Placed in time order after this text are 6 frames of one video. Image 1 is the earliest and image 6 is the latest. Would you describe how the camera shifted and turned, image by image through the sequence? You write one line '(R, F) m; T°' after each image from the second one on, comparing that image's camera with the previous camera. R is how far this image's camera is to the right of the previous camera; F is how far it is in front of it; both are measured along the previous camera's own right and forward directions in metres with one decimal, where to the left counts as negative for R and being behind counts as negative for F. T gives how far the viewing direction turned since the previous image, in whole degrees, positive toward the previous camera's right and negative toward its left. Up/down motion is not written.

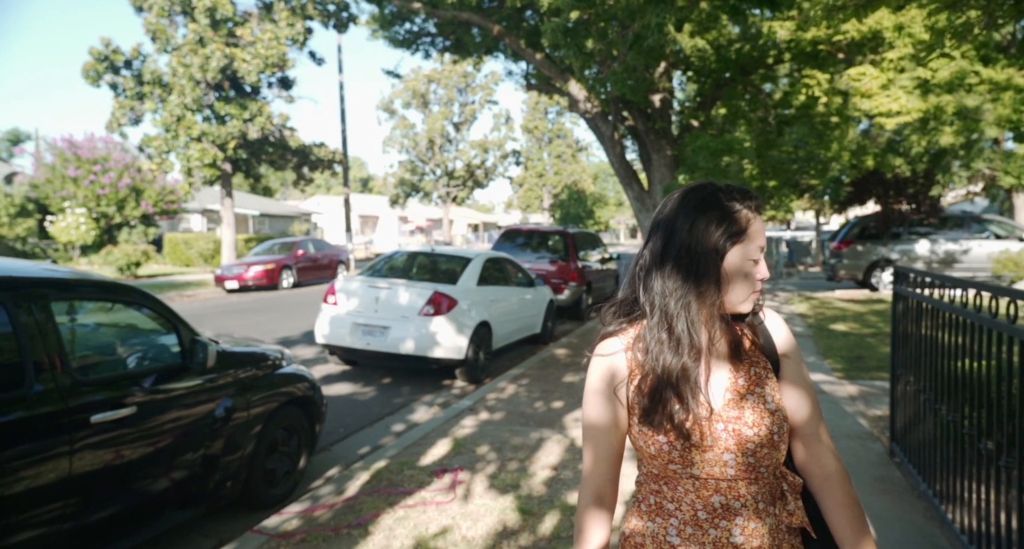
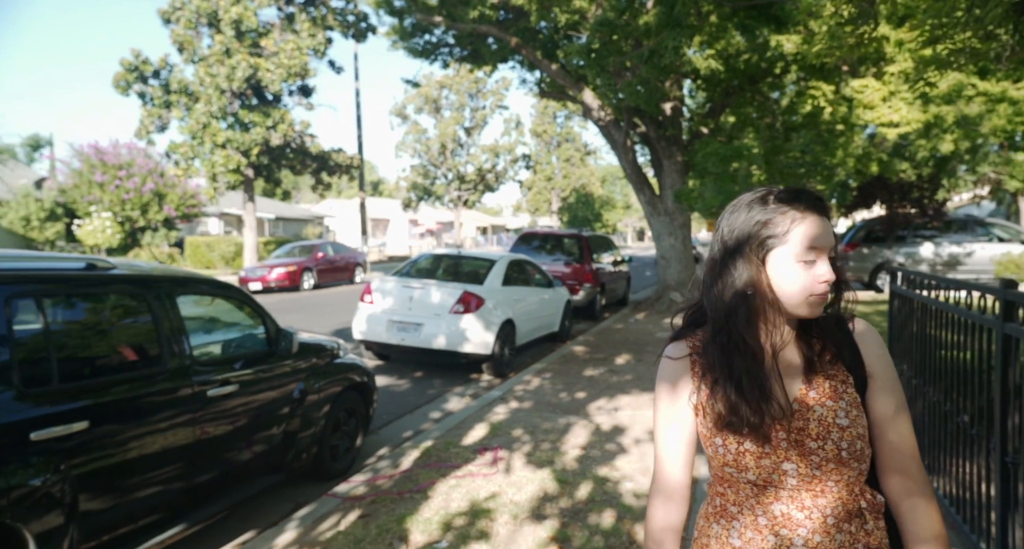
(-0.2, -0.6) m; -1°
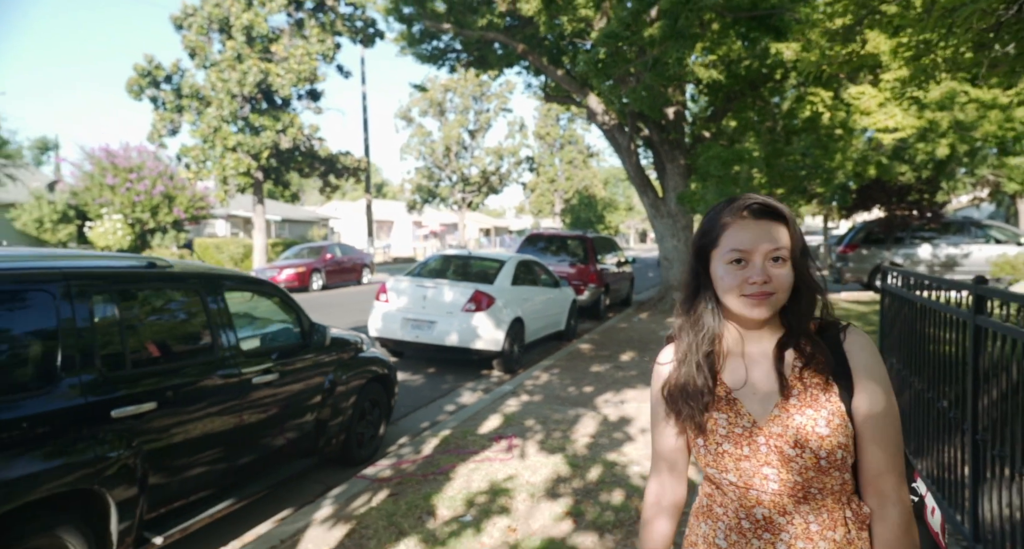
(-0.1, -0.3) m; 0°
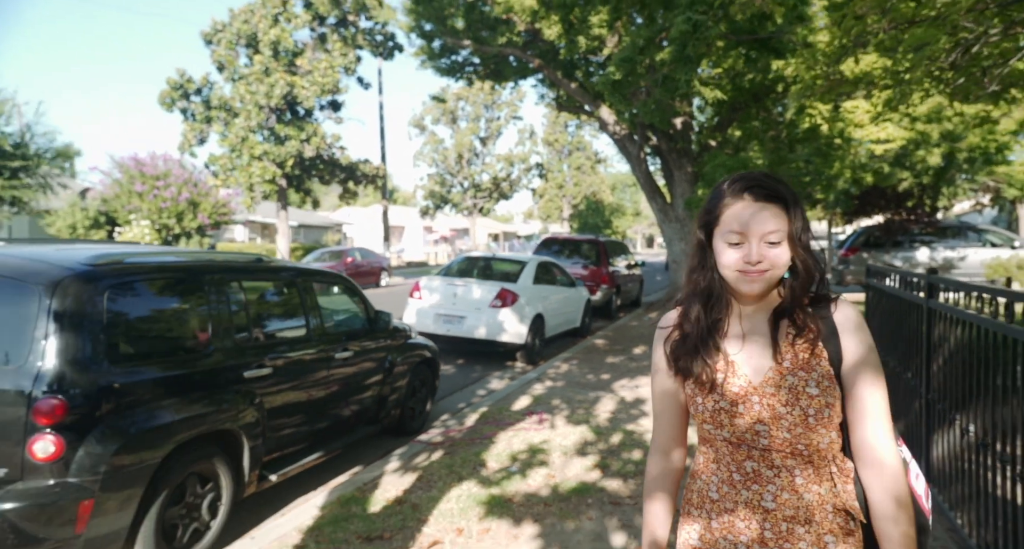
(-0.2, -0.8) m; -1°
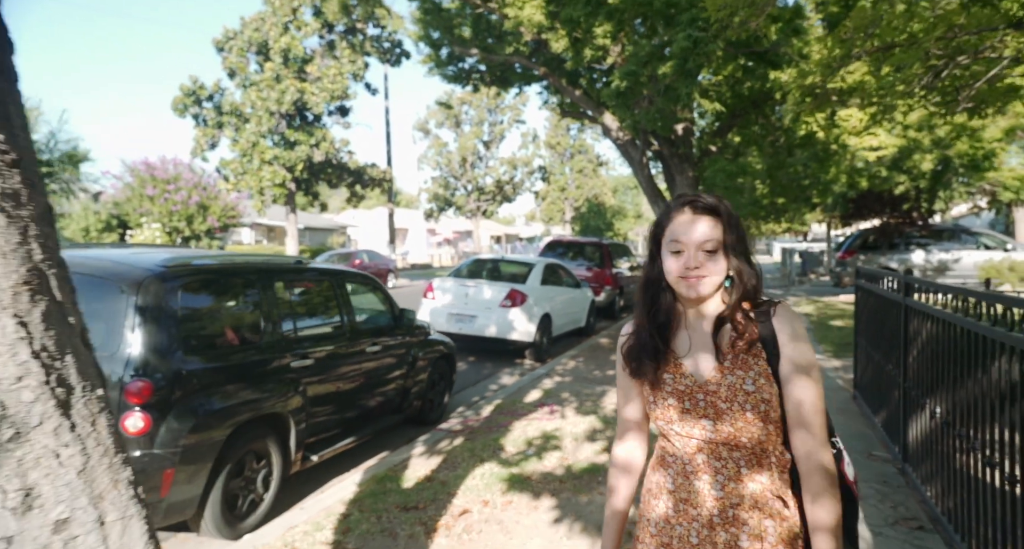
(-0.1, -0.4) m; 0°
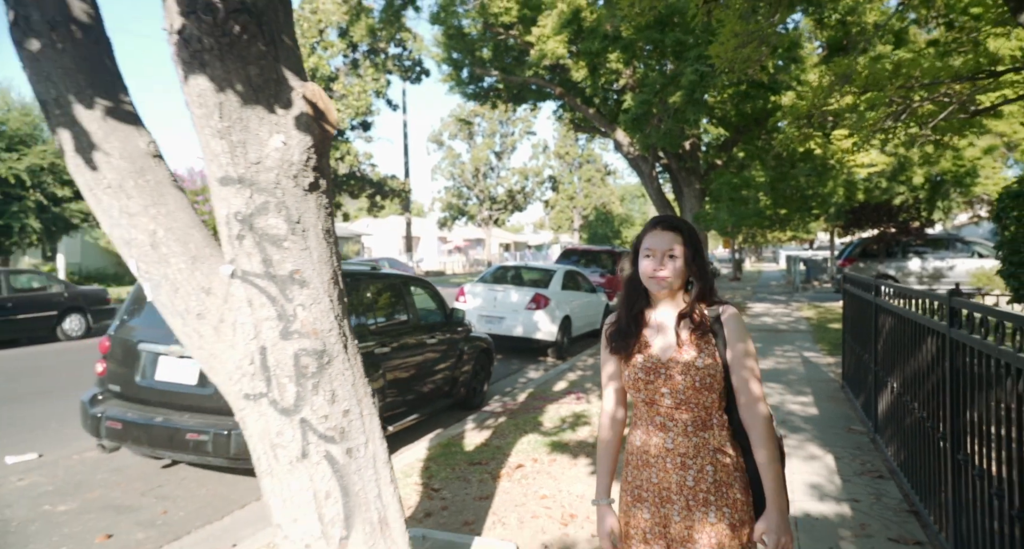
(-0.3, -1.0) m; -1°
